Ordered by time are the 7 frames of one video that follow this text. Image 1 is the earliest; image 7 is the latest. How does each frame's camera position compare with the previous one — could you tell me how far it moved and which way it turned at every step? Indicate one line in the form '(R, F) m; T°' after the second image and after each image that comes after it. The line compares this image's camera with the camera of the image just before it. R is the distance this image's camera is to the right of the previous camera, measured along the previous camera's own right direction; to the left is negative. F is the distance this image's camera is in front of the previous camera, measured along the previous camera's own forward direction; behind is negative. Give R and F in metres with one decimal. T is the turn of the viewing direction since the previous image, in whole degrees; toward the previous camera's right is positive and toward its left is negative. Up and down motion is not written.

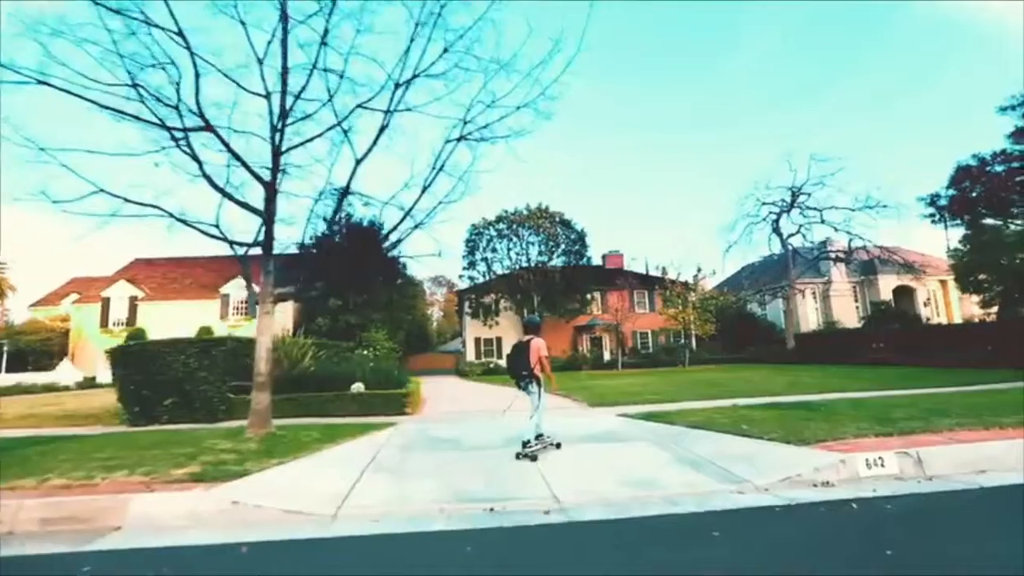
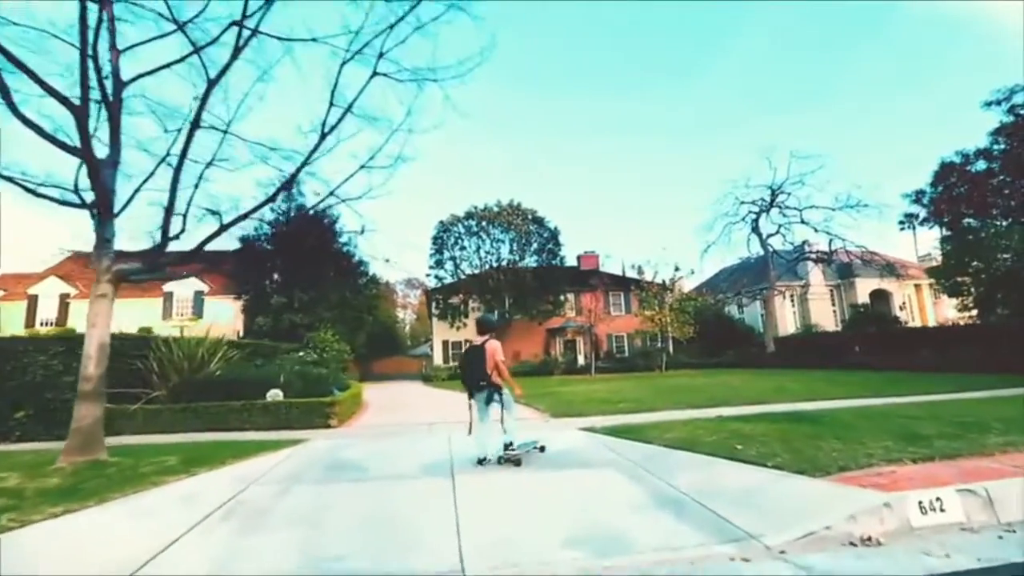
(+0.5, +1.7) m; +2°
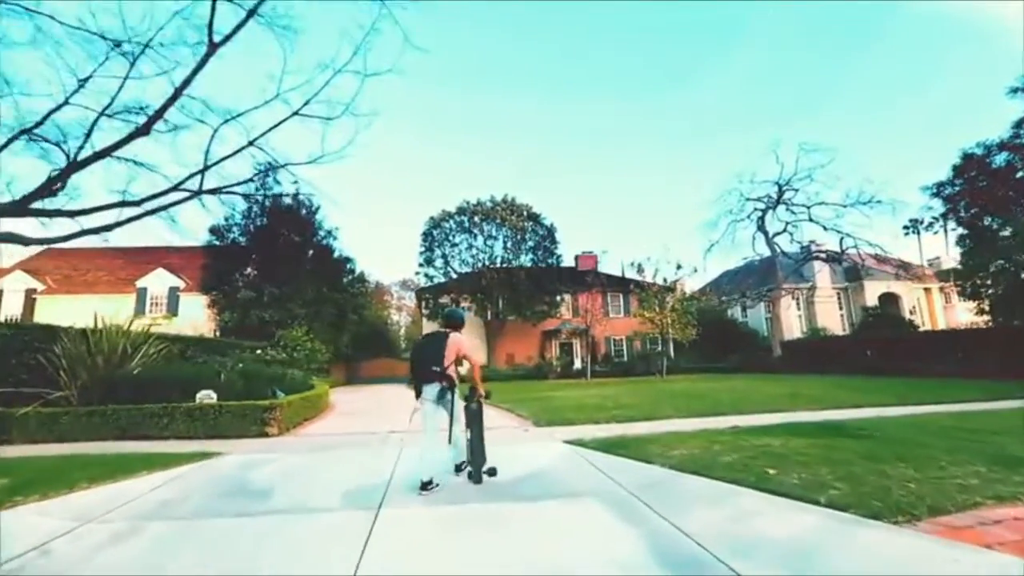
(+0.4, +1.5) m; 0°
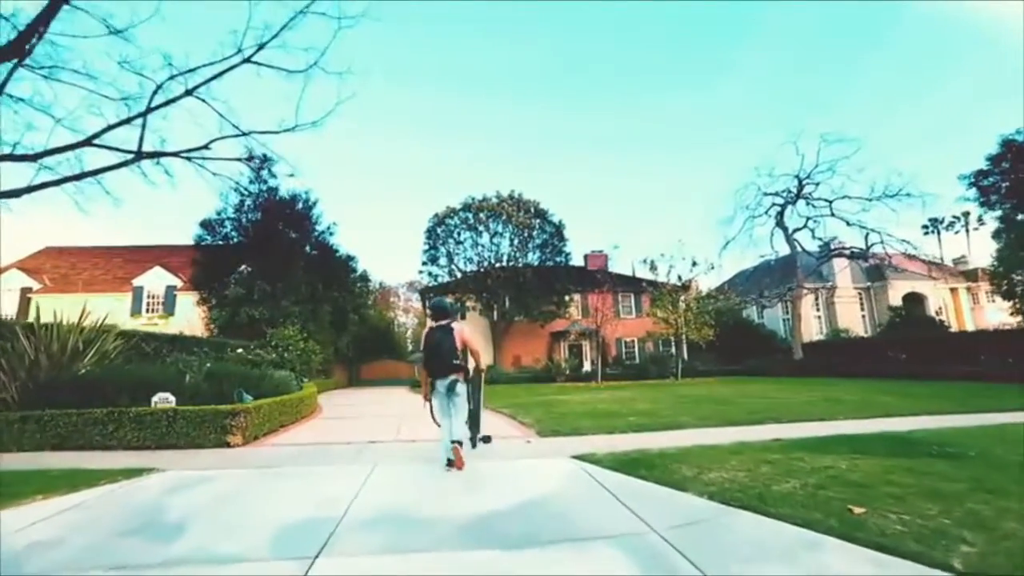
(+0.1, +1.1) m; -1°
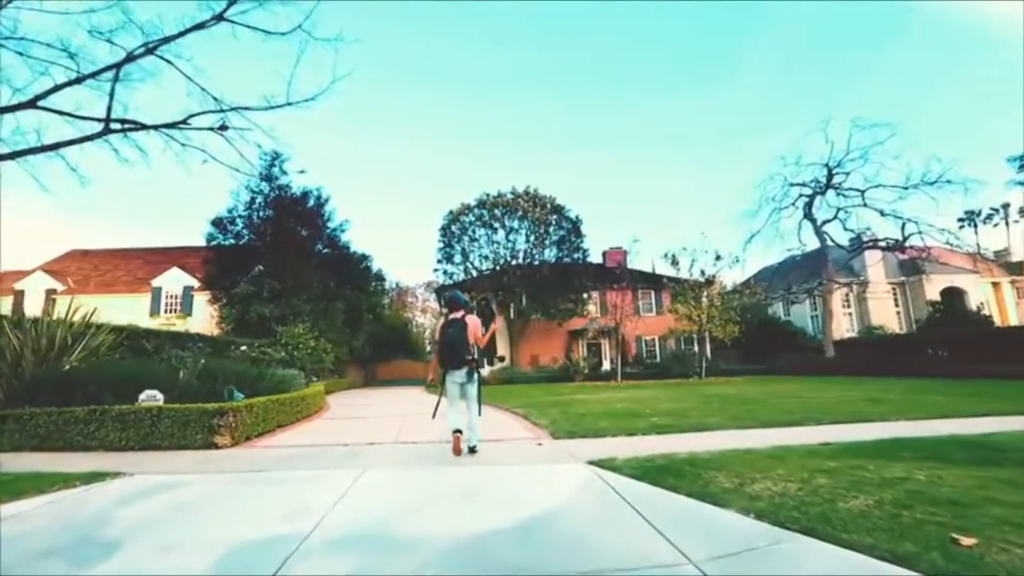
(+0.1, +0.6) m; -2°
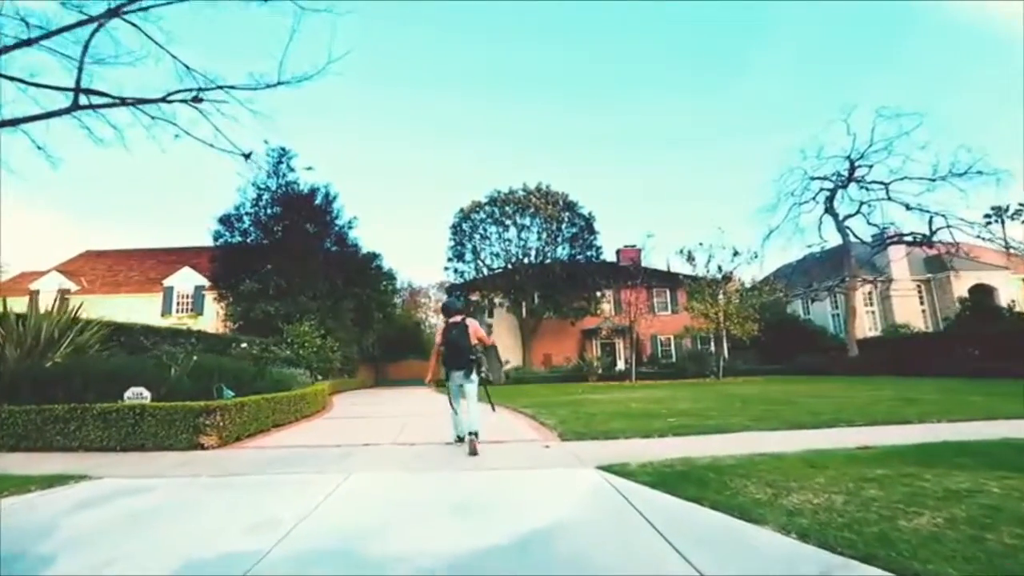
(+0.1, +0.5) m; -1°
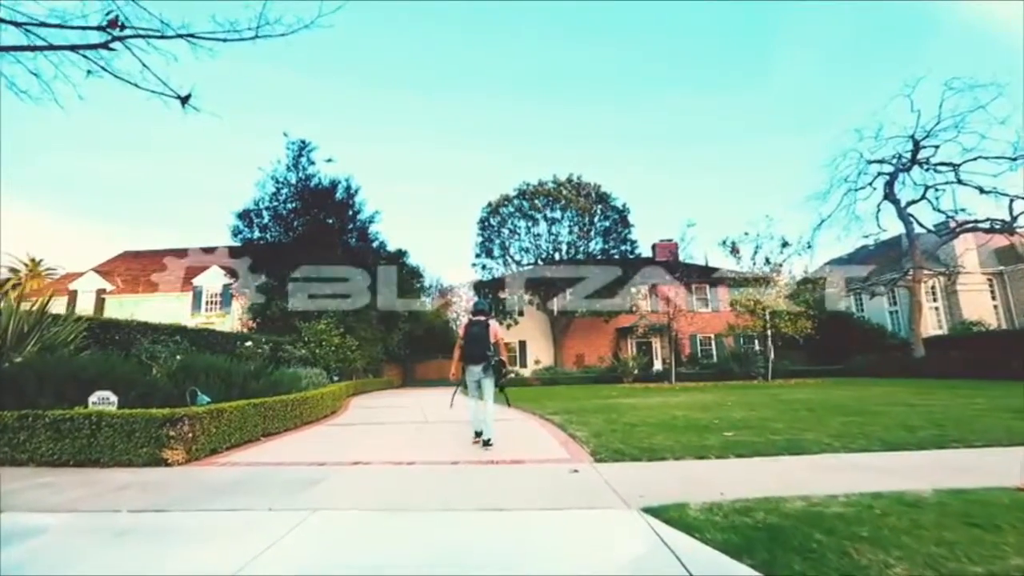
(+0.1, +1.1) m; -3°
